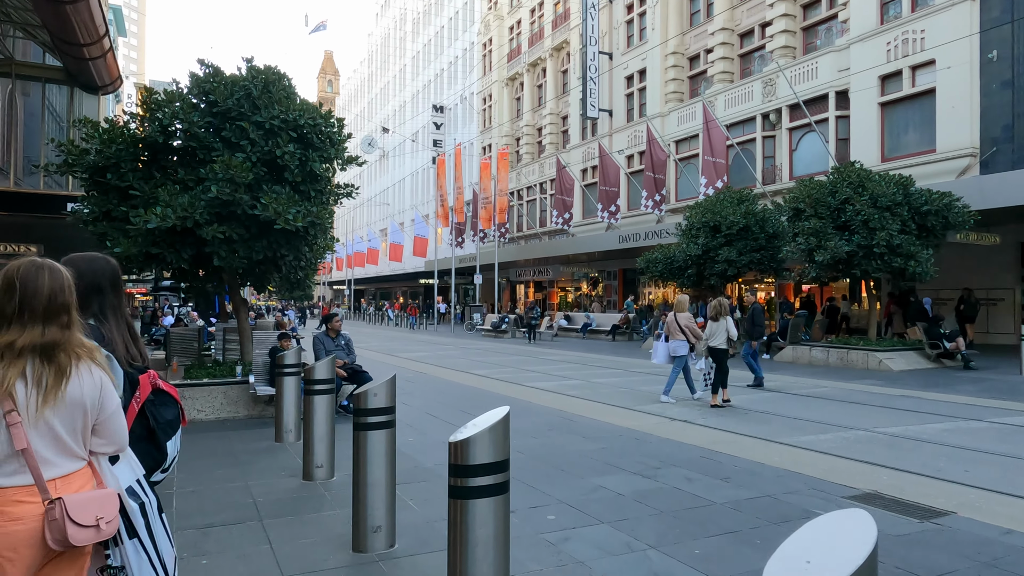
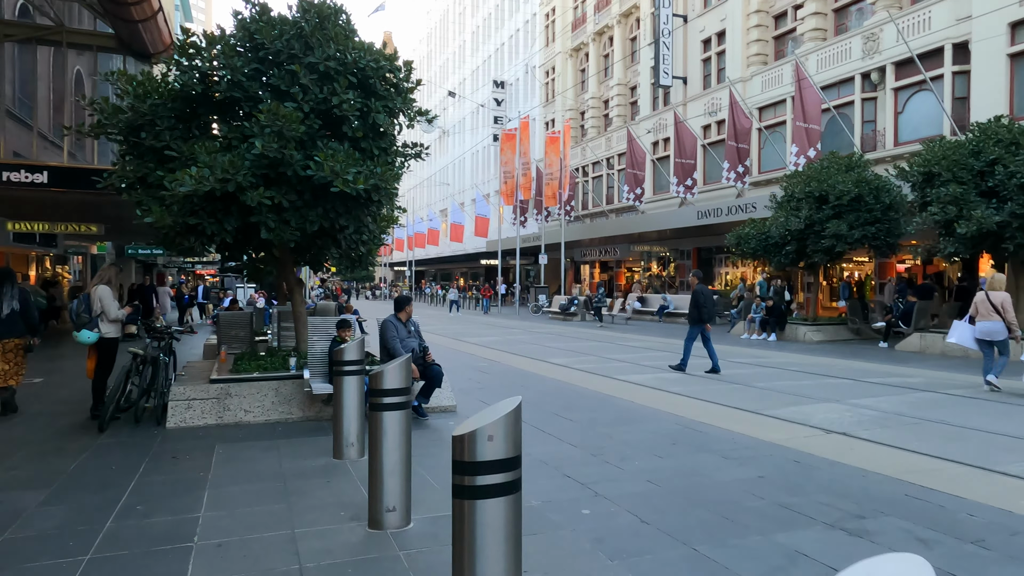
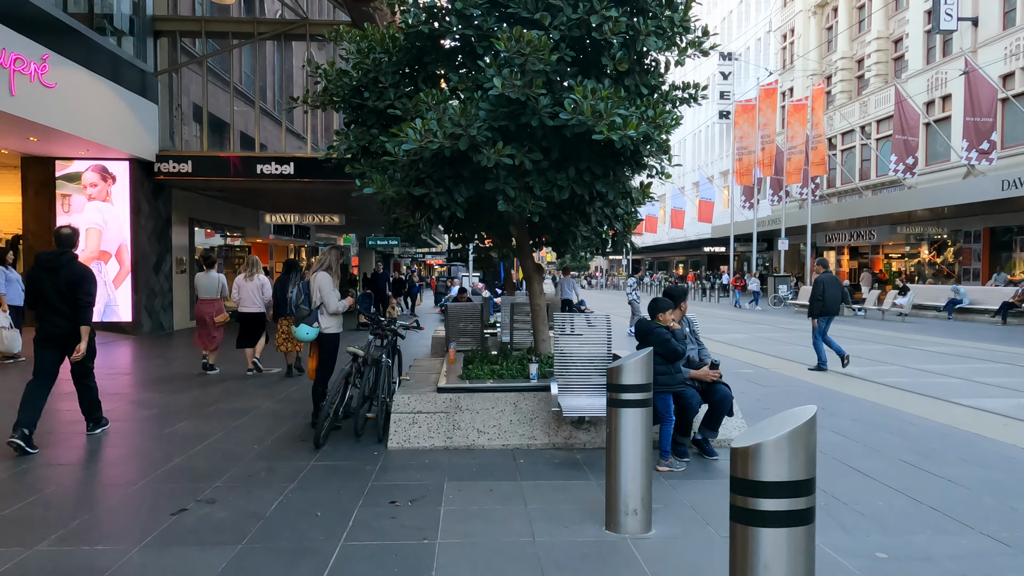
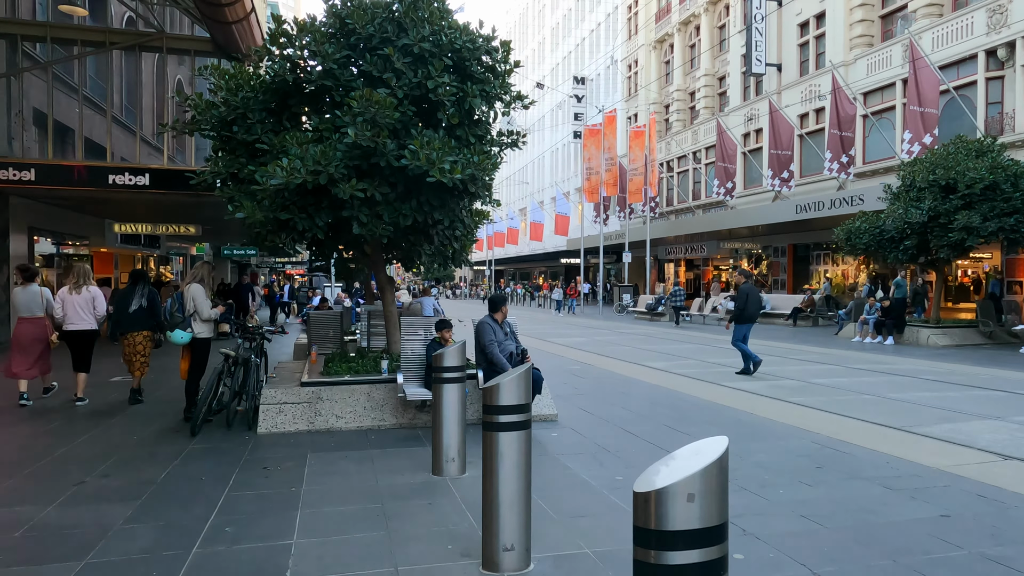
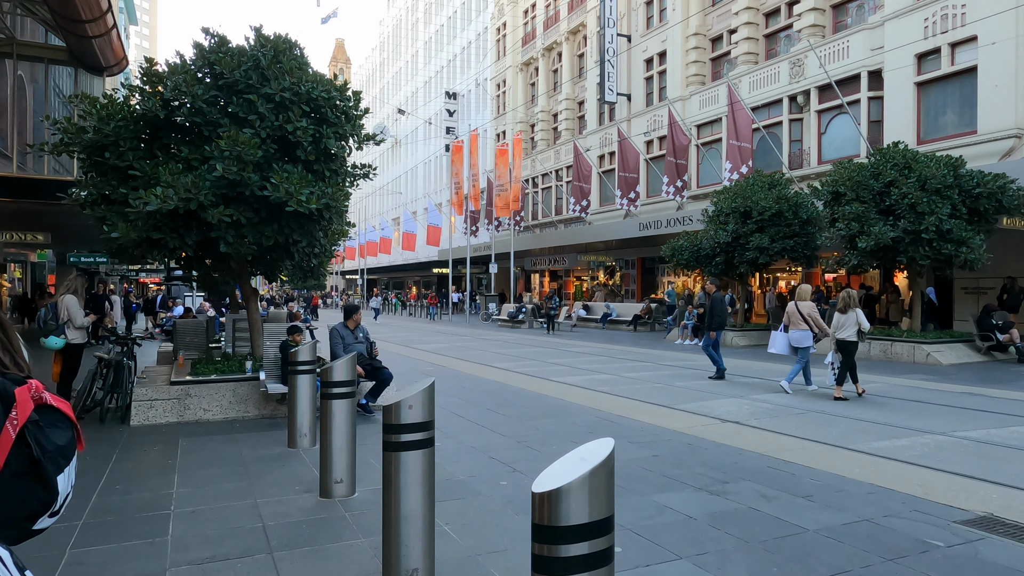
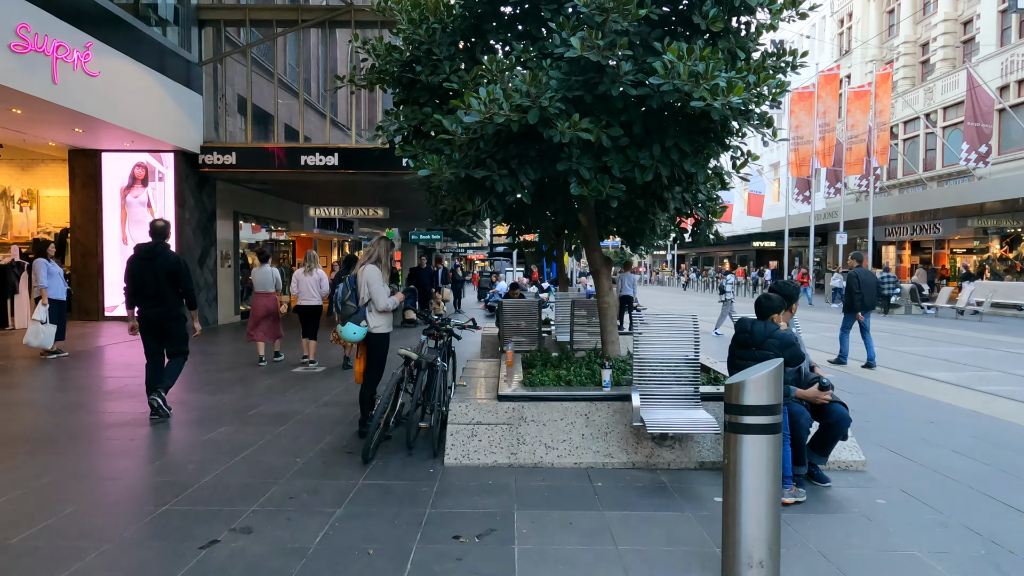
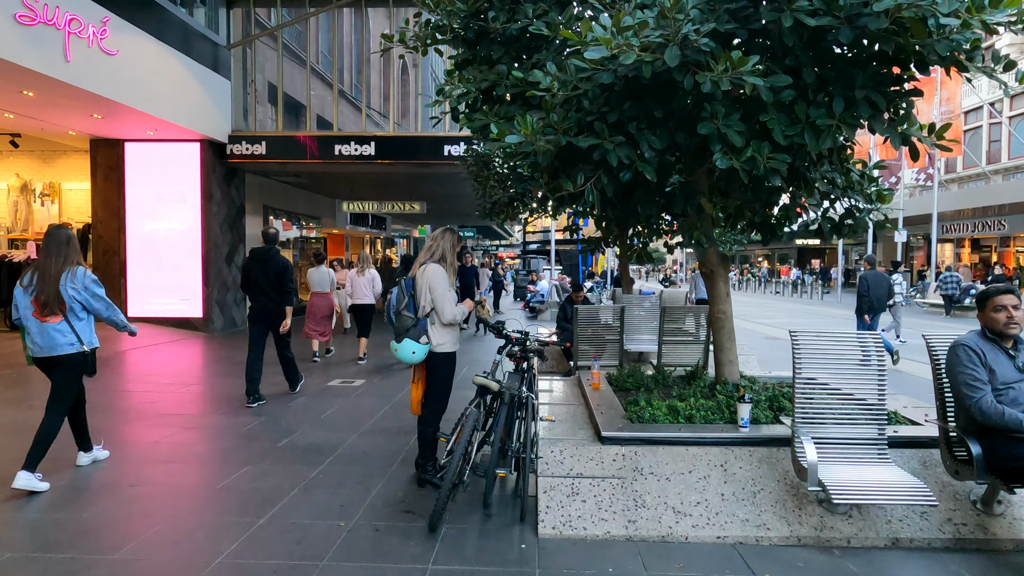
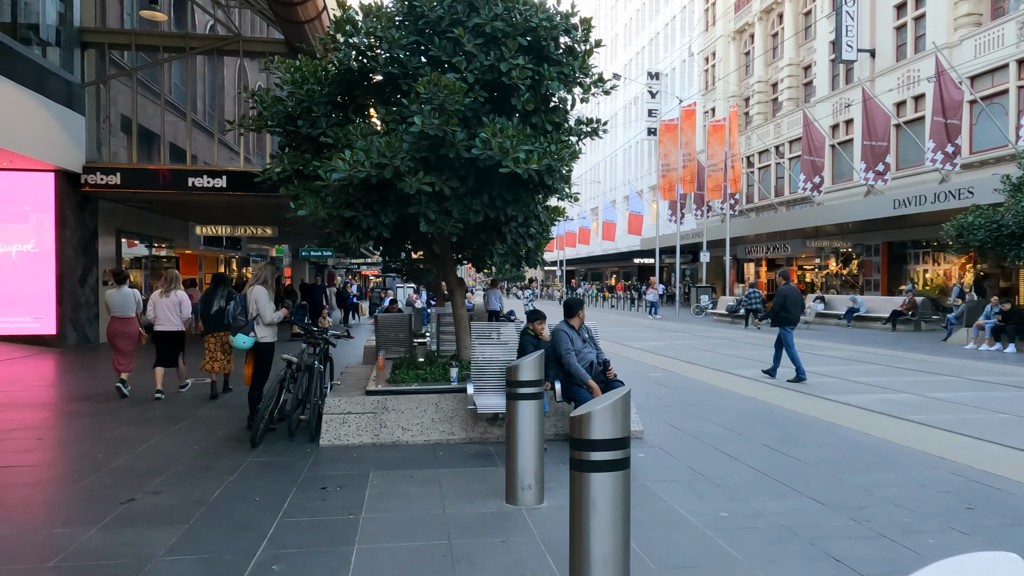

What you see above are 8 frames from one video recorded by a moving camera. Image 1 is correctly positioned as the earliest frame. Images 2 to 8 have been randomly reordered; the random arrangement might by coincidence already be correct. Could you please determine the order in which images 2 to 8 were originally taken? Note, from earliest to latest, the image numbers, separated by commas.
5, 2, 4, 8, 3, 6, 7
